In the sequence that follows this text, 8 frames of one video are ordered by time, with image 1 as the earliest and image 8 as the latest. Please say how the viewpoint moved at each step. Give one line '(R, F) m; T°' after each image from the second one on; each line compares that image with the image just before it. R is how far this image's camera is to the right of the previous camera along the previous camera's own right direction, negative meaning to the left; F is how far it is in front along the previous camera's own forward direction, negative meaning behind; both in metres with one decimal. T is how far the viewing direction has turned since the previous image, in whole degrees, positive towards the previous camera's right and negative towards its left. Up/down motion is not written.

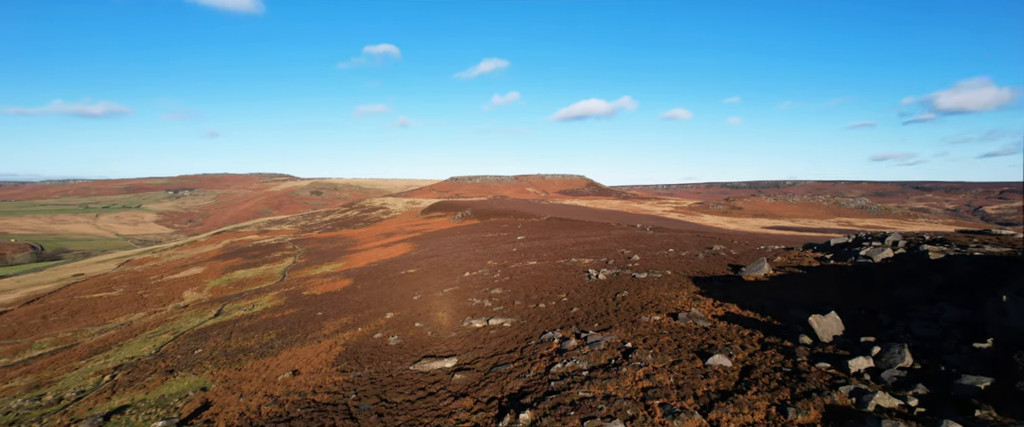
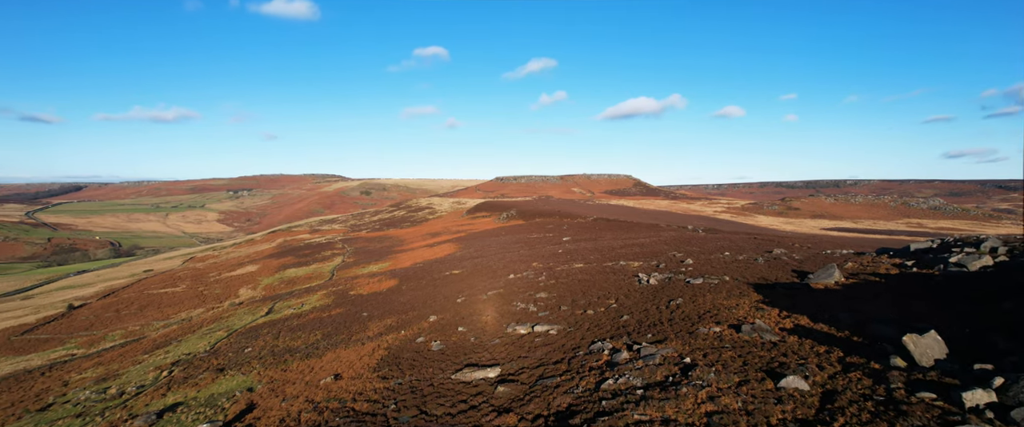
(0.0, +0.7) m; -5°
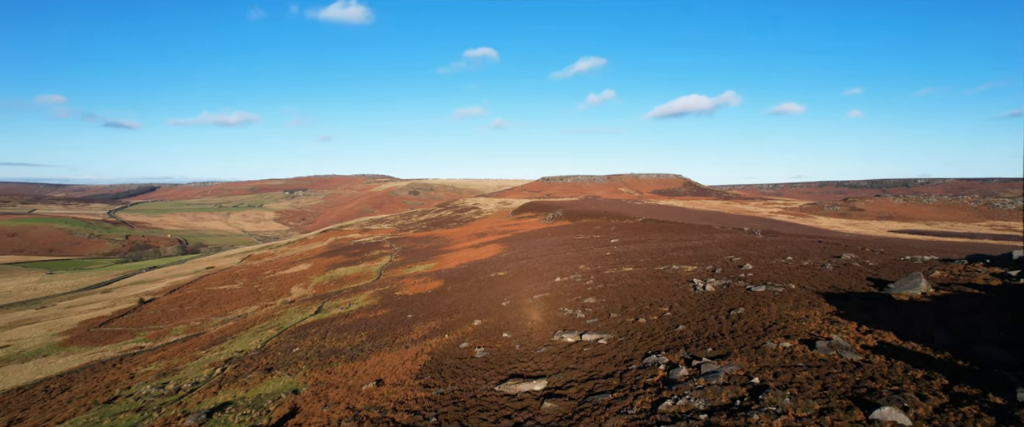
(0.0, +0.7) m; -5°
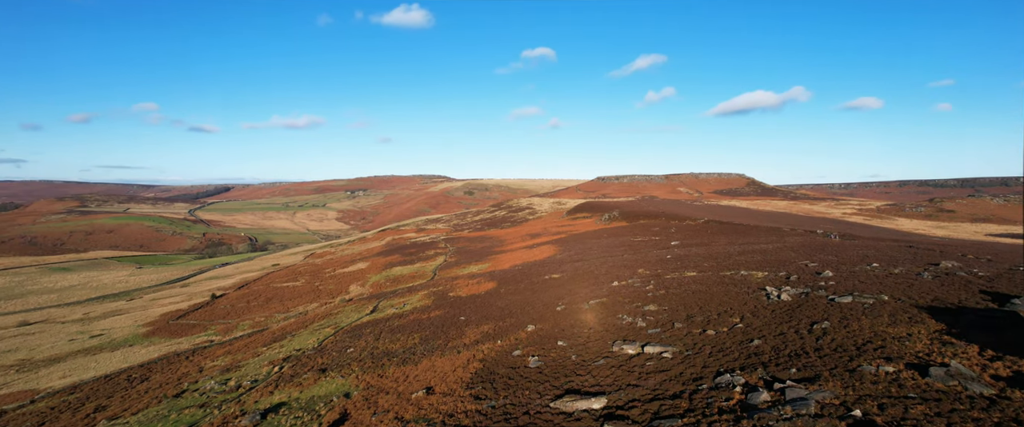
(-0.1, +0.8) m; -6°
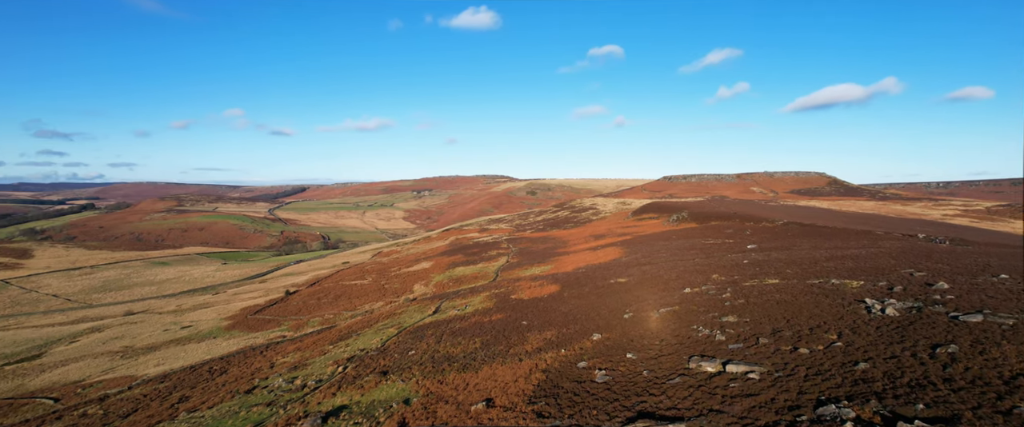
(-0.1, +0.9) m; -7°
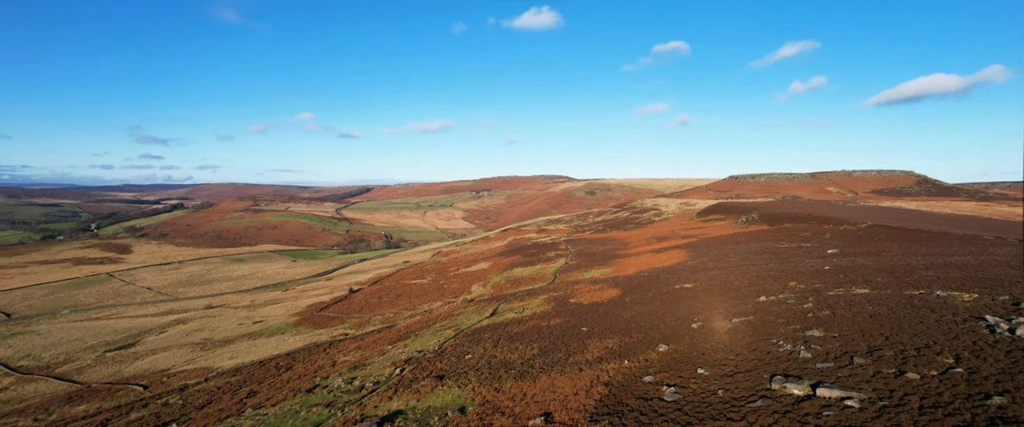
(-0.1, +0.7) m; -7°
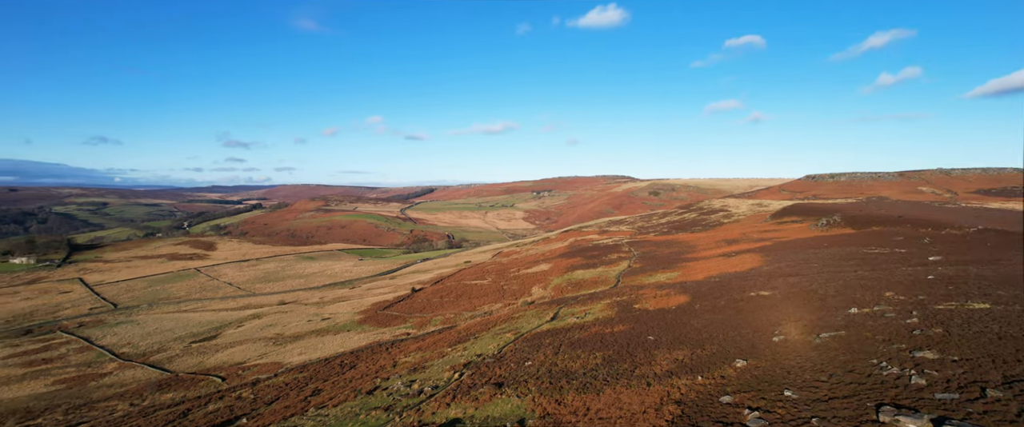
(-0.1, +0.7) m; -7°
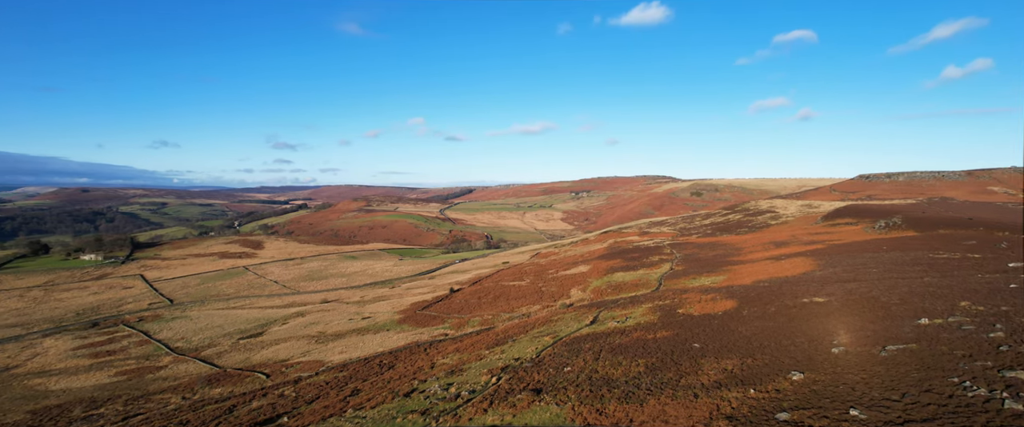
(0.0, +0.5) m; -4°
